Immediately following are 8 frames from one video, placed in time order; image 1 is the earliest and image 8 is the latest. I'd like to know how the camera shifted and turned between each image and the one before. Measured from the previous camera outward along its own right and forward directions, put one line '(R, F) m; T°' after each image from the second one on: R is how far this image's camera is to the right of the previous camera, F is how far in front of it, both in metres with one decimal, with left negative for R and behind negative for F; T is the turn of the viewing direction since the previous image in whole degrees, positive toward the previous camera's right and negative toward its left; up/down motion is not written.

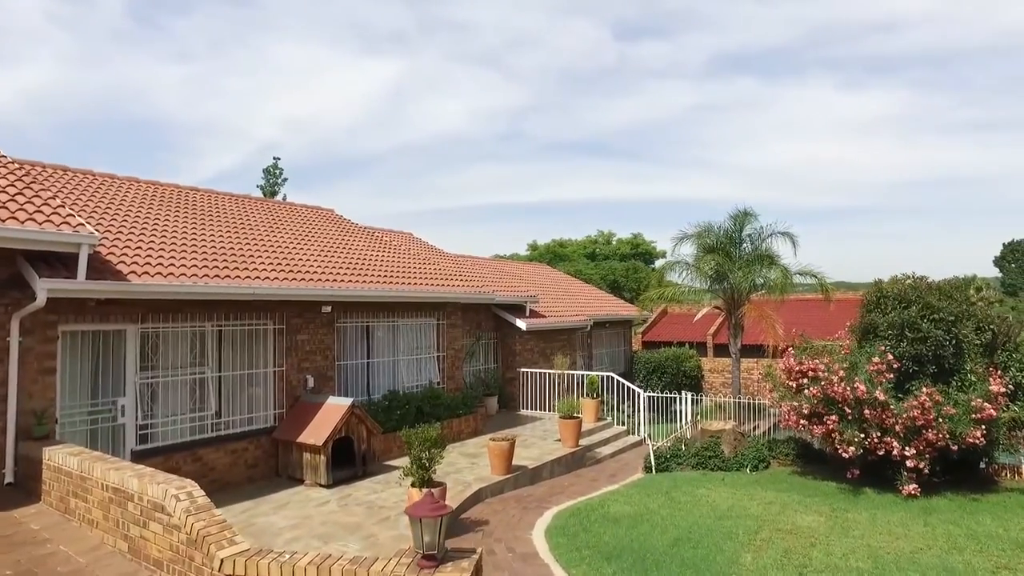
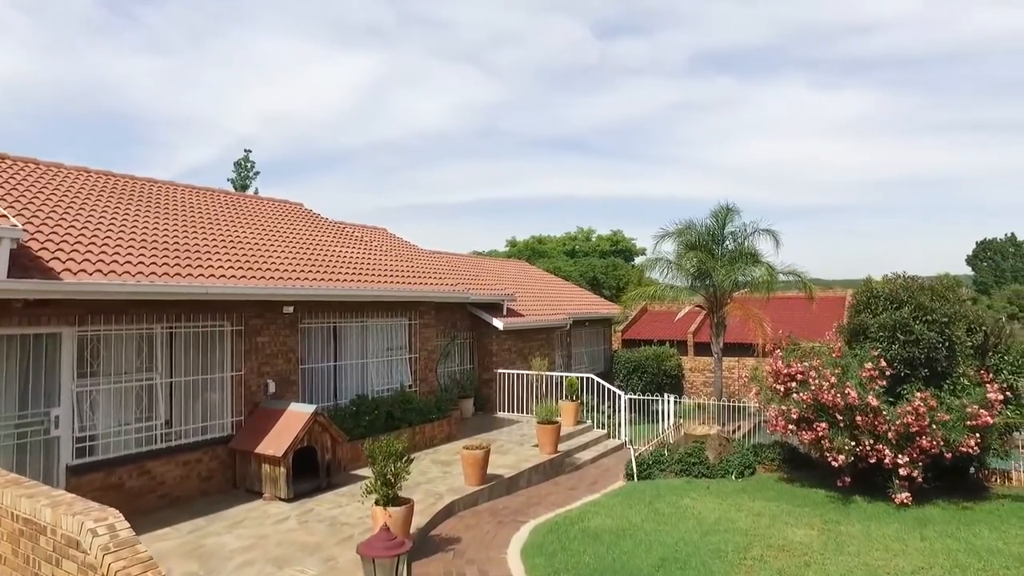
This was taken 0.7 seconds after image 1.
(+0.1, +0.5) m; +2°
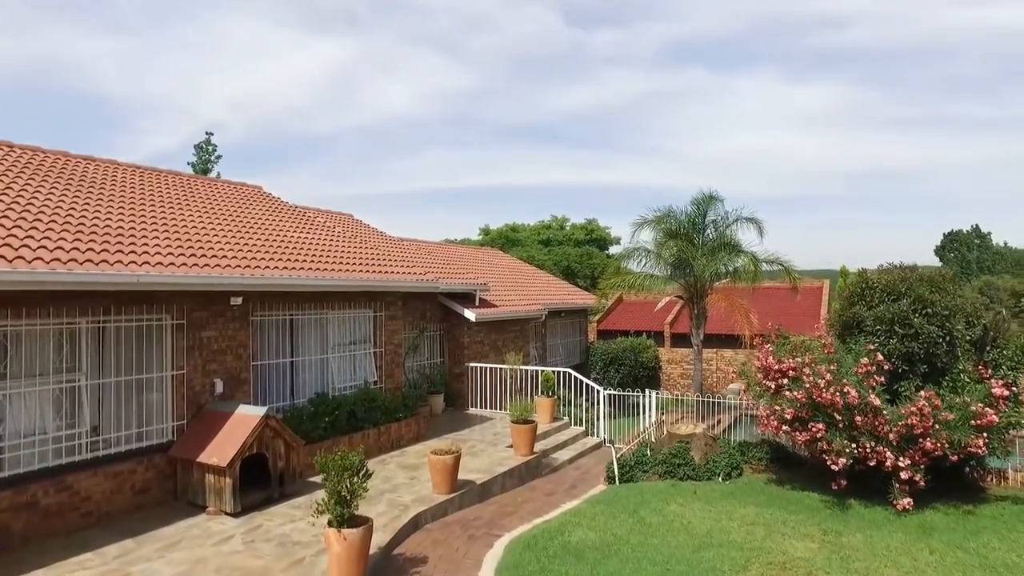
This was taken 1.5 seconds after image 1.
(0.0, +0.8) m; +2°
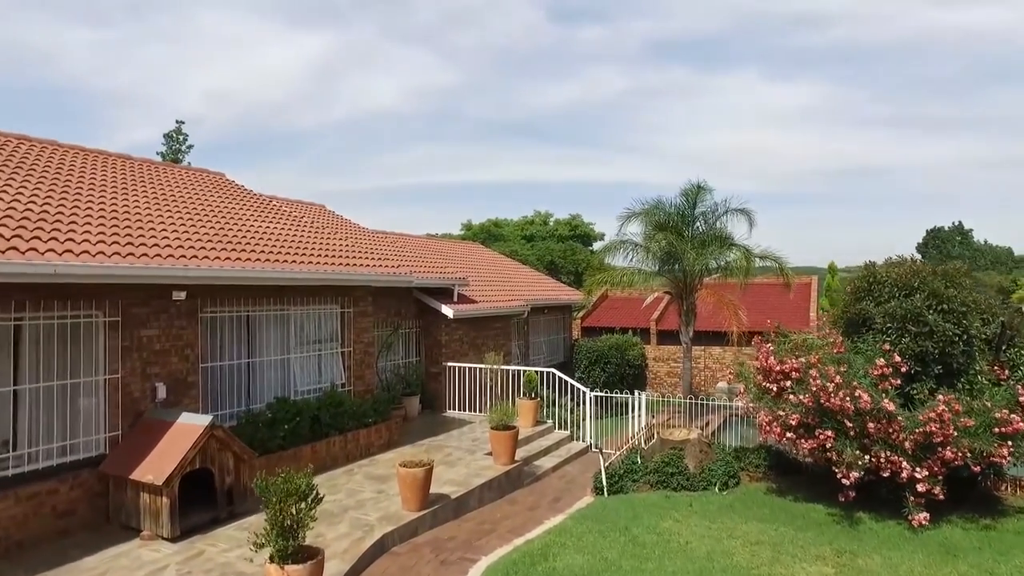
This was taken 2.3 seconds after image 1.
(+0.1, +0.8) m; +1°
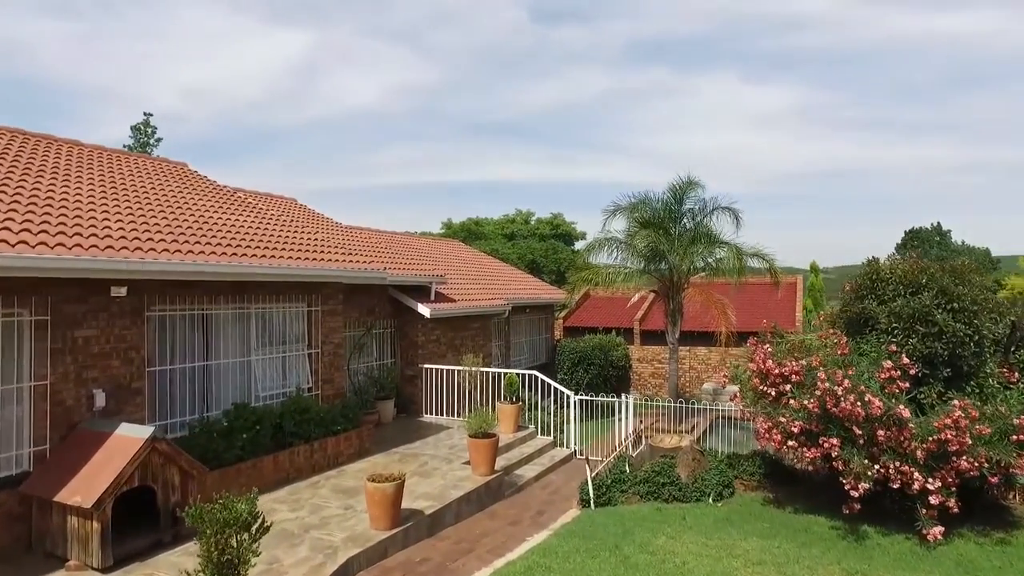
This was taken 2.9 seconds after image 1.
(0.0, +0.7) m; +2°
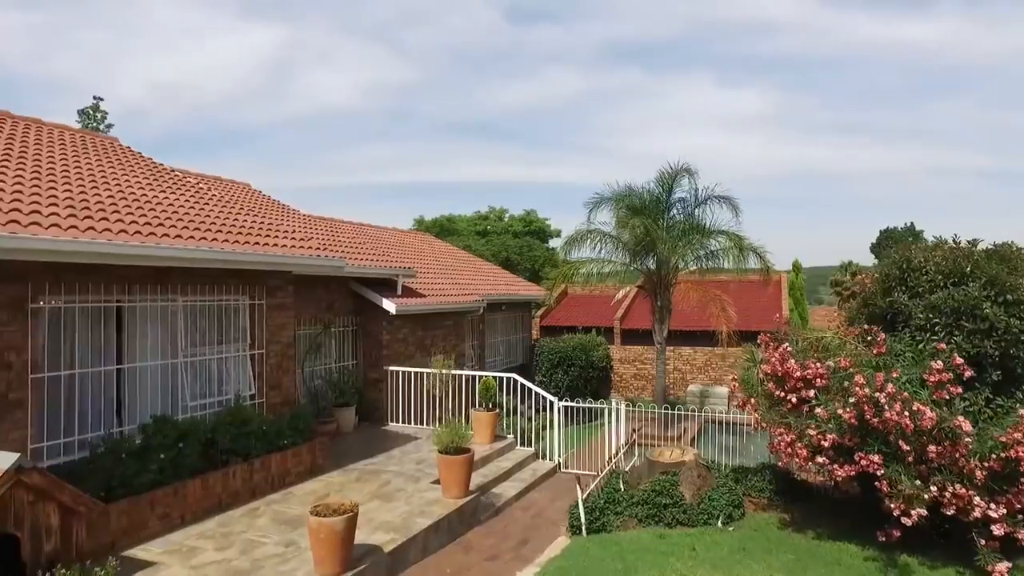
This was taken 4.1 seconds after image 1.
(-0.1, +1.3) m; +2°
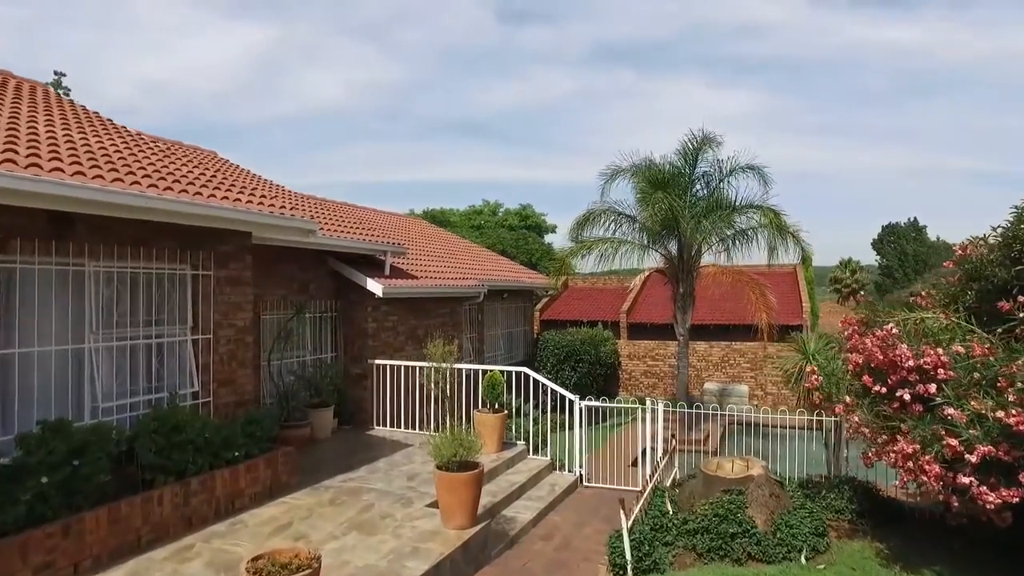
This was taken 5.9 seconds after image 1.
(-0.3, +1.8) m; +1°
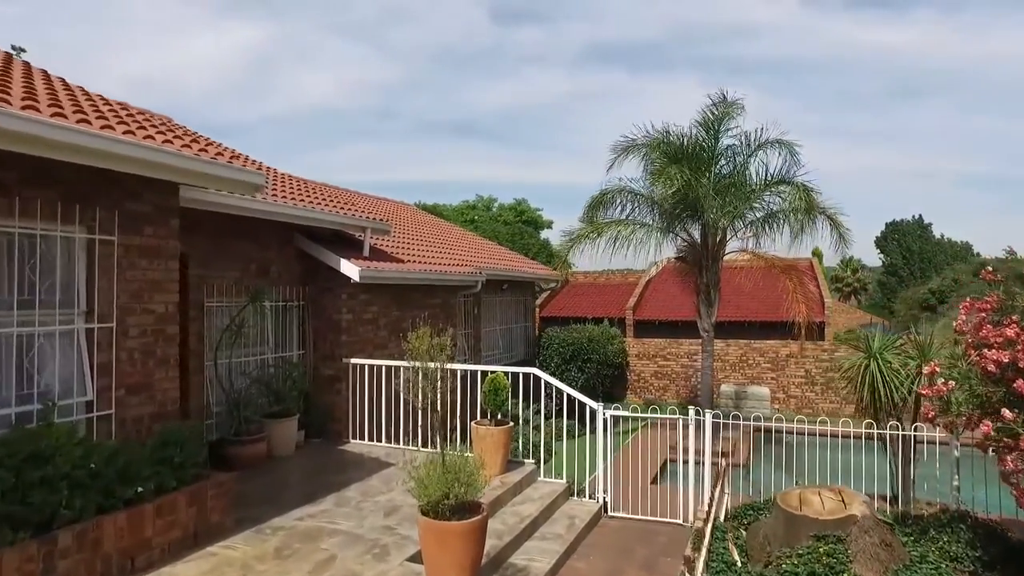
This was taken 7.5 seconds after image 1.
(-0.1, +1.7) m; +1°
